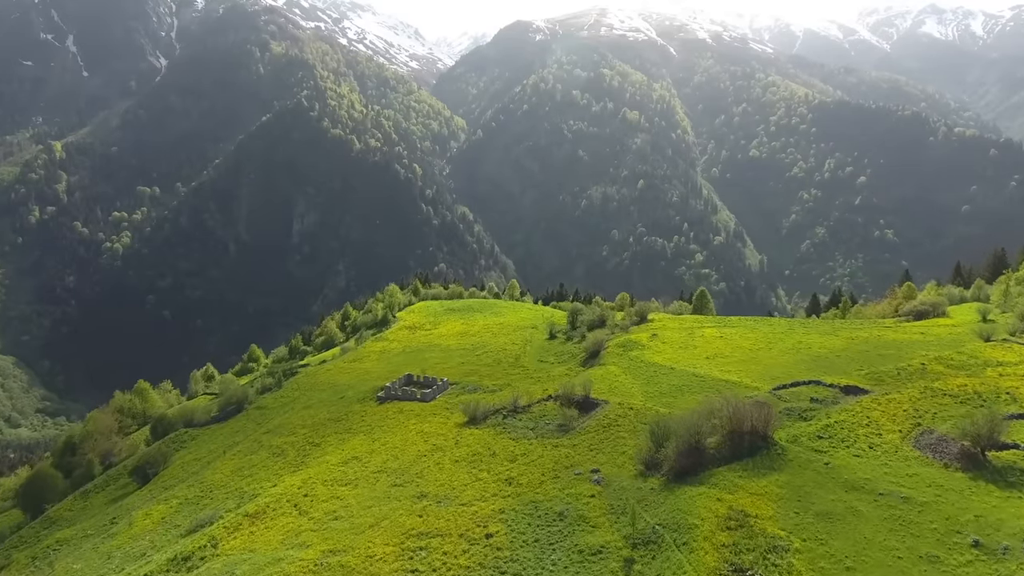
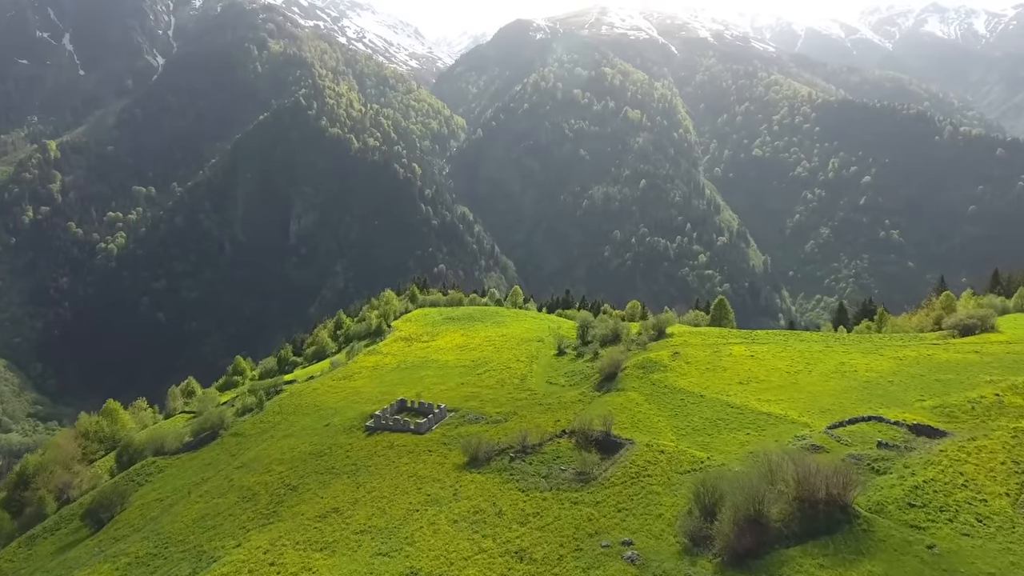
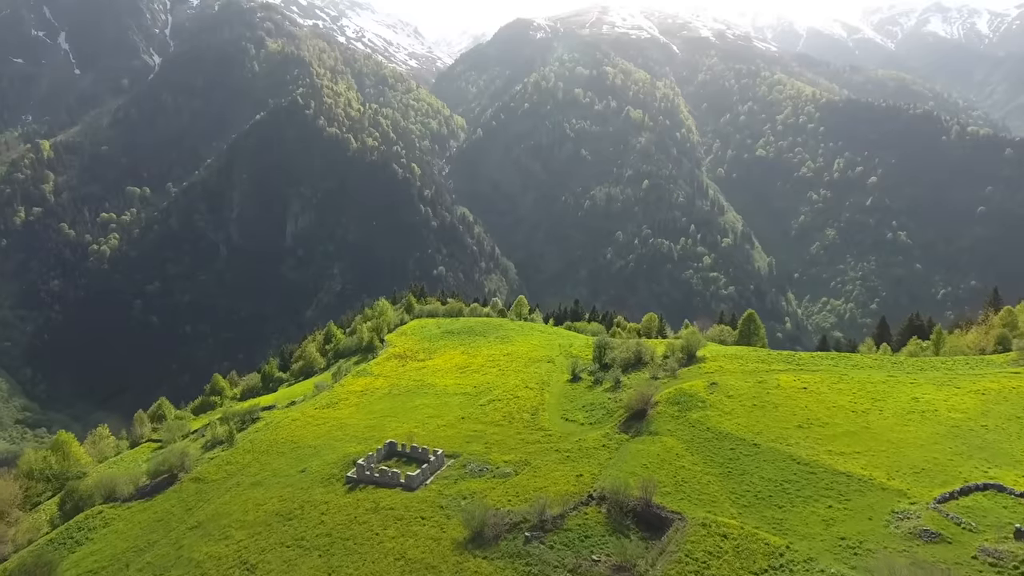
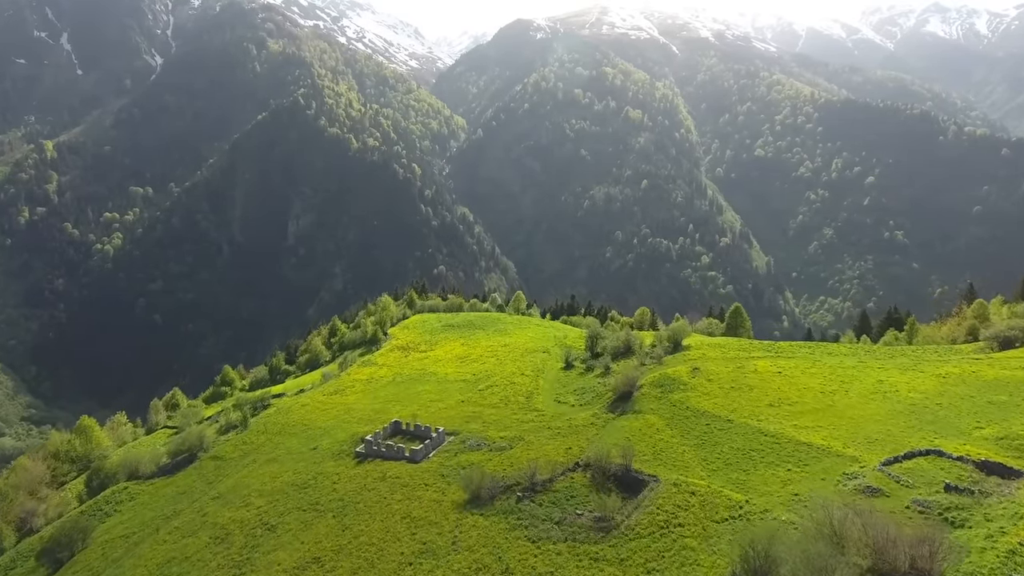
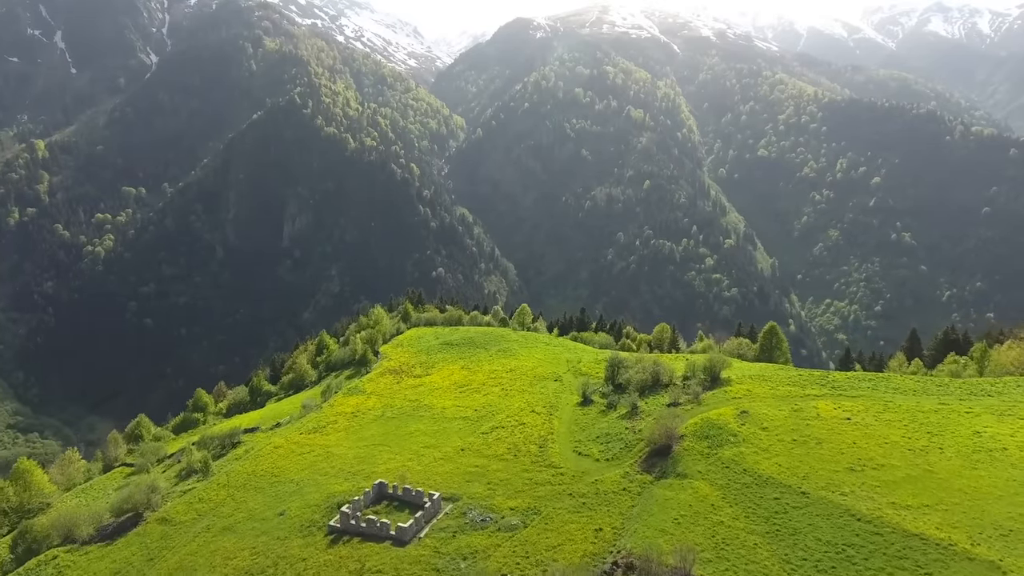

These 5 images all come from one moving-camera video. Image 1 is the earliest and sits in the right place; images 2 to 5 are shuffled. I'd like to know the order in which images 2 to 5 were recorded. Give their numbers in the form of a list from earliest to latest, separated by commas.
2, 4, 3, 5
